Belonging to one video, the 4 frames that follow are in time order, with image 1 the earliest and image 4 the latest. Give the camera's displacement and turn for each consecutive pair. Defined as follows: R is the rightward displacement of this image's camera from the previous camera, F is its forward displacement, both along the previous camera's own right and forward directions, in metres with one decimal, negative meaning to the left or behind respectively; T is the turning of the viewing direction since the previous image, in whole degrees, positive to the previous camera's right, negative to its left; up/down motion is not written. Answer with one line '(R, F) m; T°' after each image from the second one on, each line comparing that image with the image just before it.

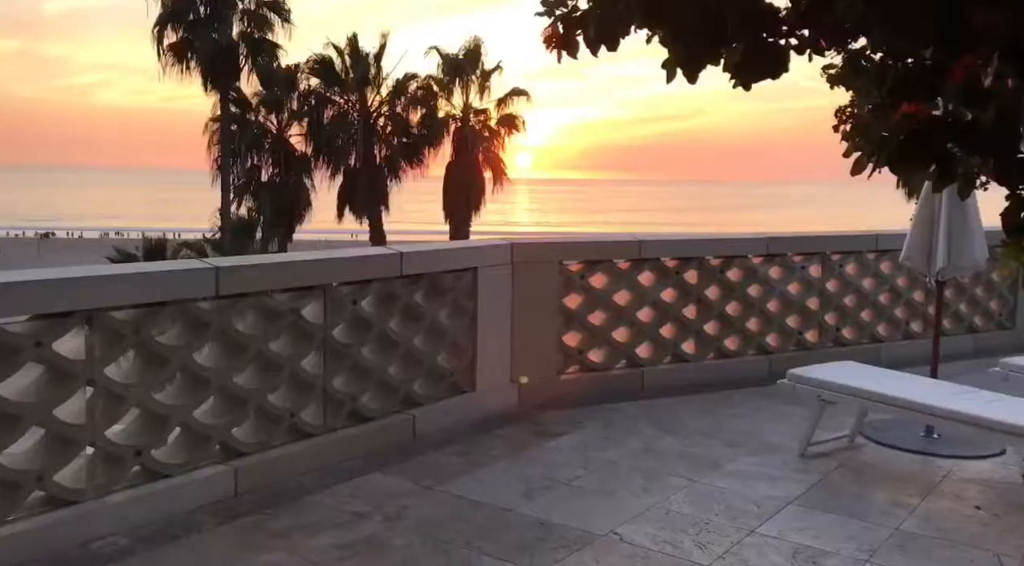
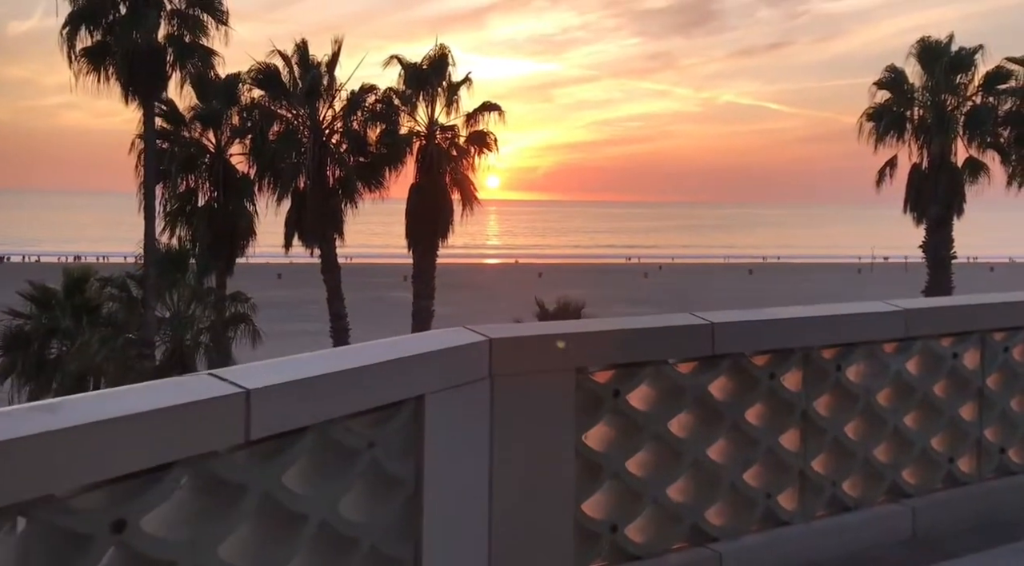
(0.0, +1.9) m; +2°
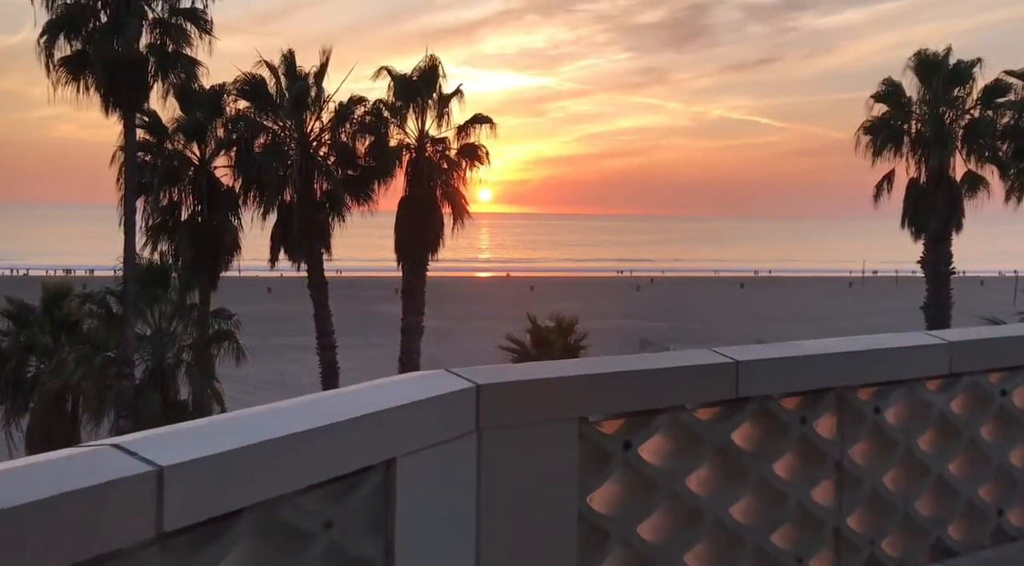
(0.0, +0.4) m; 0°
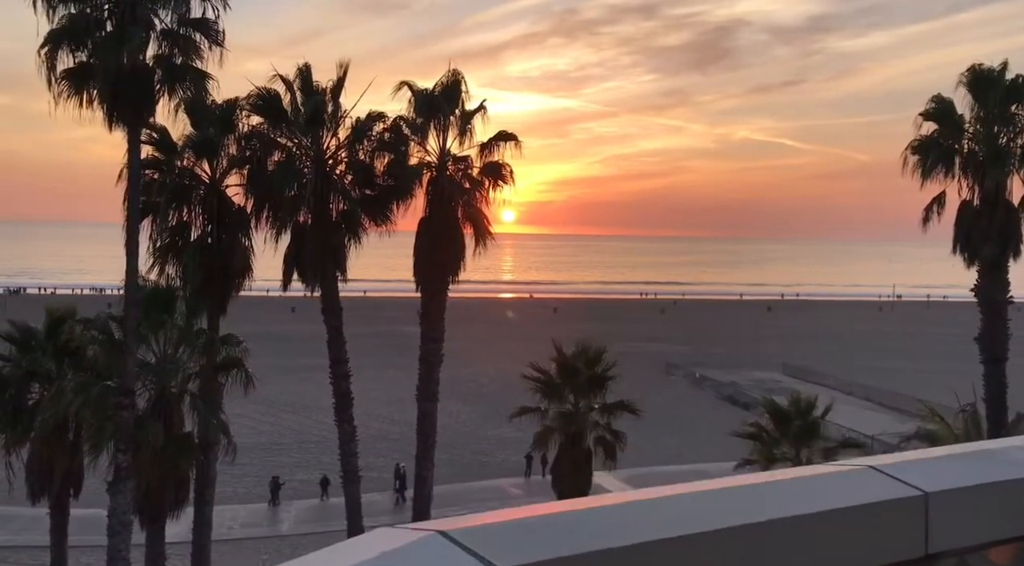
(0.0, +0.9) m; -1°
